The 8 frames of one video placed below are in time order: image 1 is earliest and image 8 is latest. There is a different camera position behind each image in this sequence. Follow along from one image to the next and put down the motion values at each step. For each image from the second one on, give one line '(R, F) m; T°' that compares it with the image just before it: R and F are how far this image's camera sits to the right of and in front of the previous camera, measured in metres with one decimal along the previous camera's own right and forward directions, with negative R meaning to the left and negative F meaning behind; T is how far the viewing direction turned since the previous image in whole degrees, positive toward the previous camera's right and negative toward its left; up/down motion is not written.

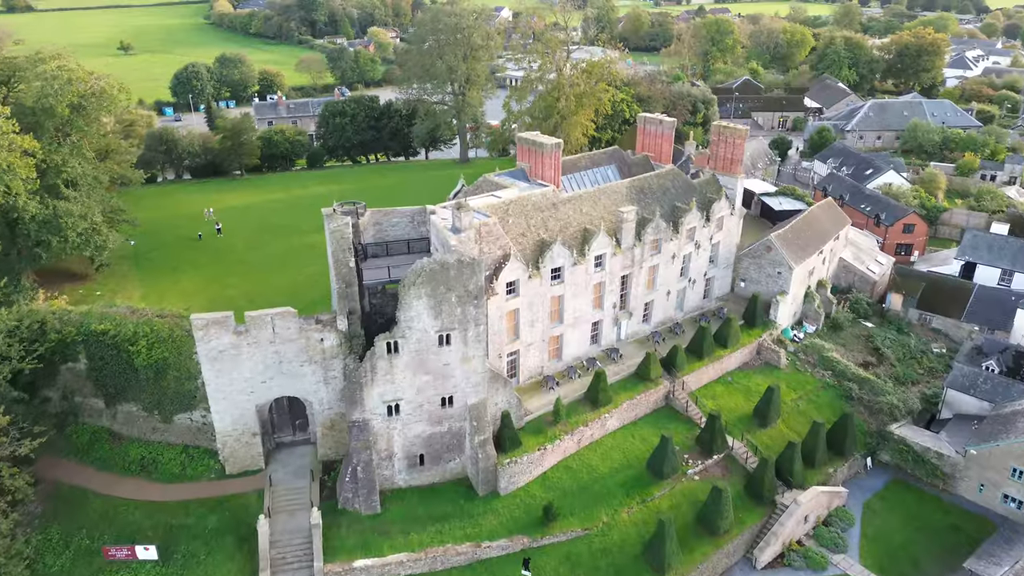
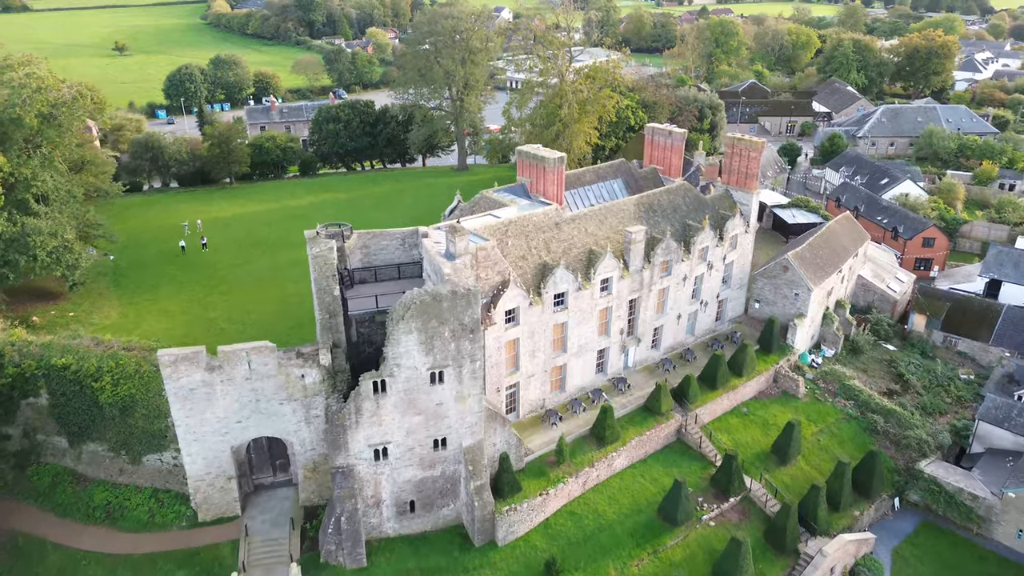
(0.0, +3.1) m; 0°
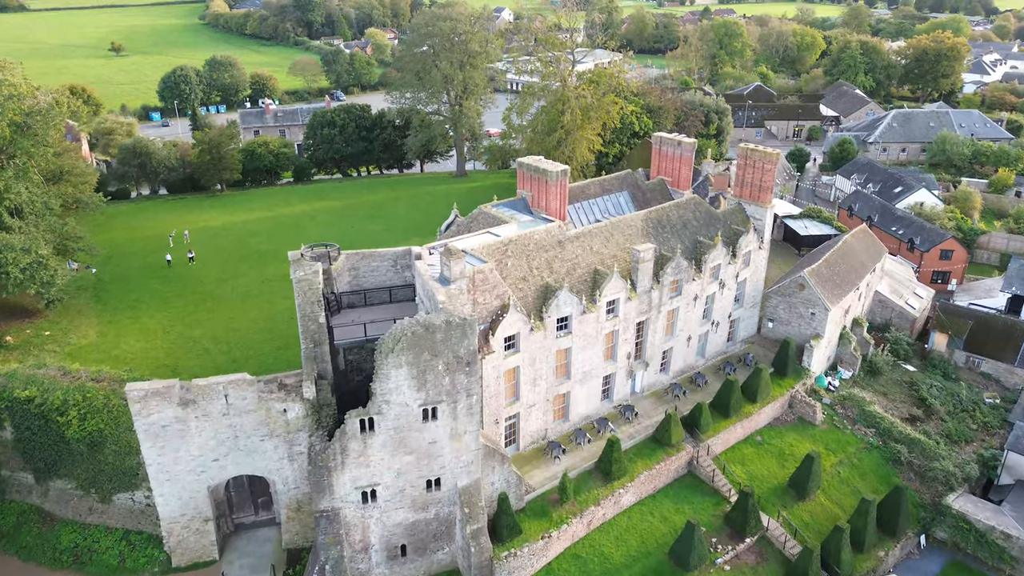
(0.0, +2.5) m; 0°
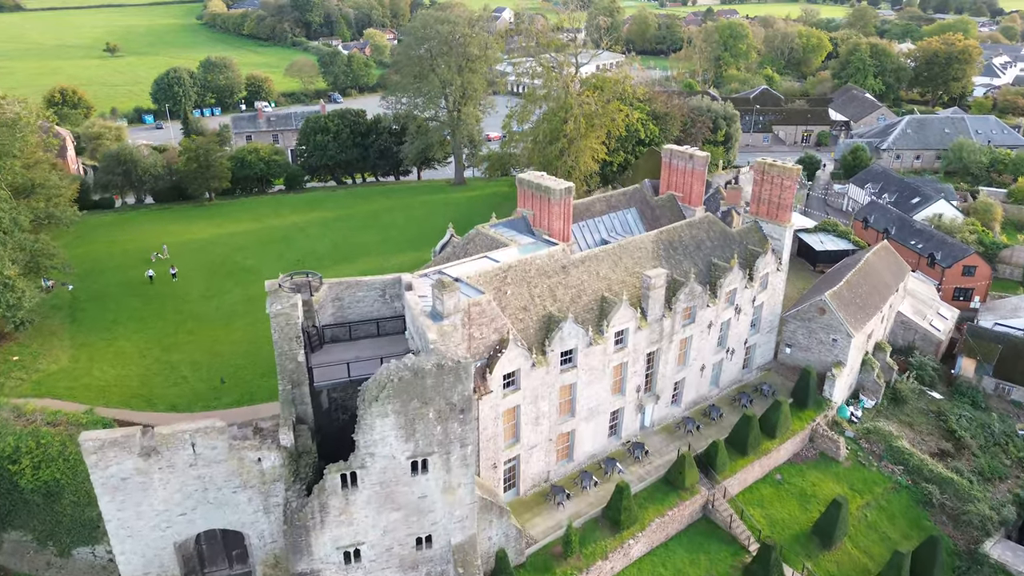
(0.0, +3.0) m; 0°
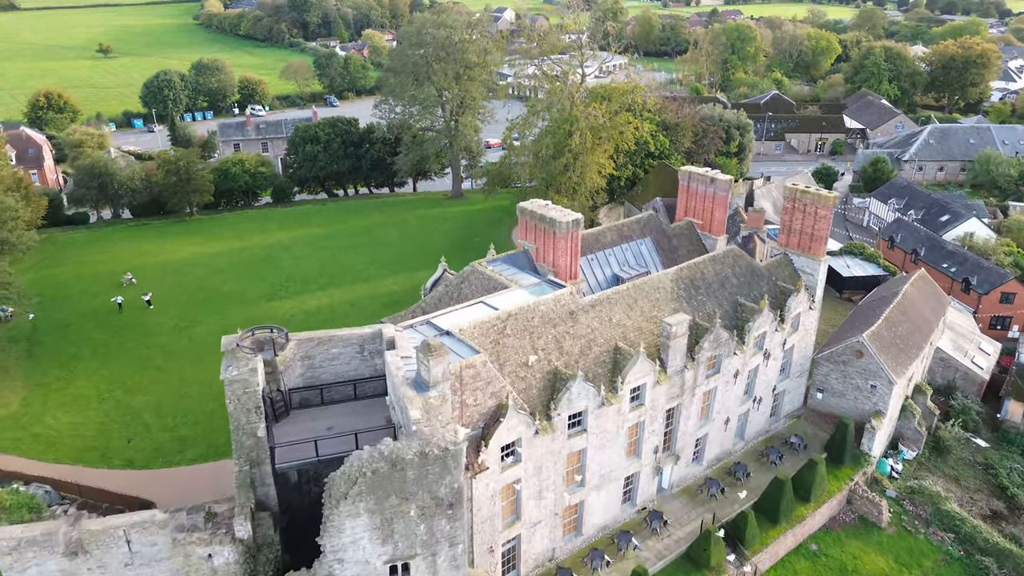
(0.0, +4.4) m; 0°
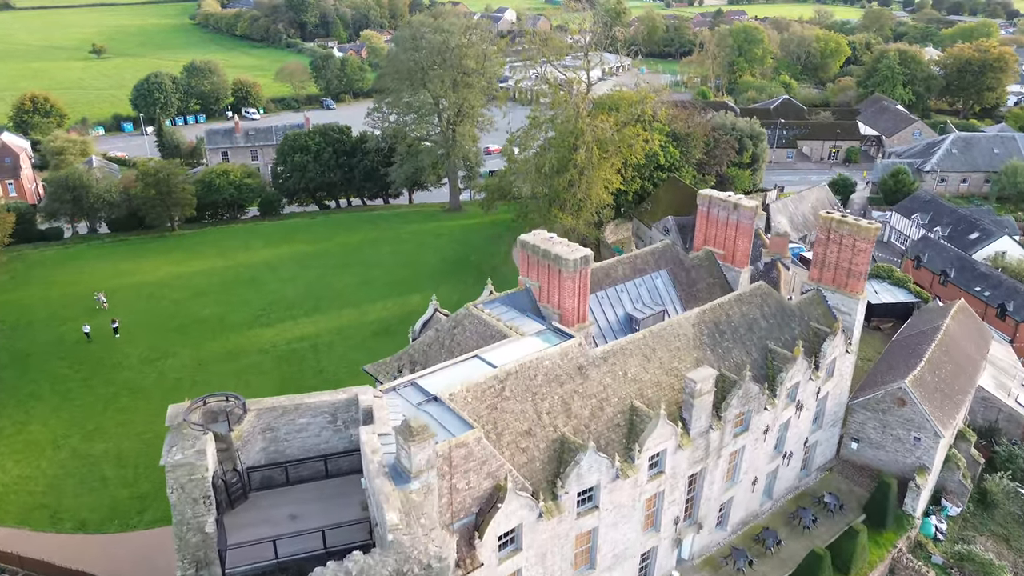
(0.0, +3.9) m; 0°
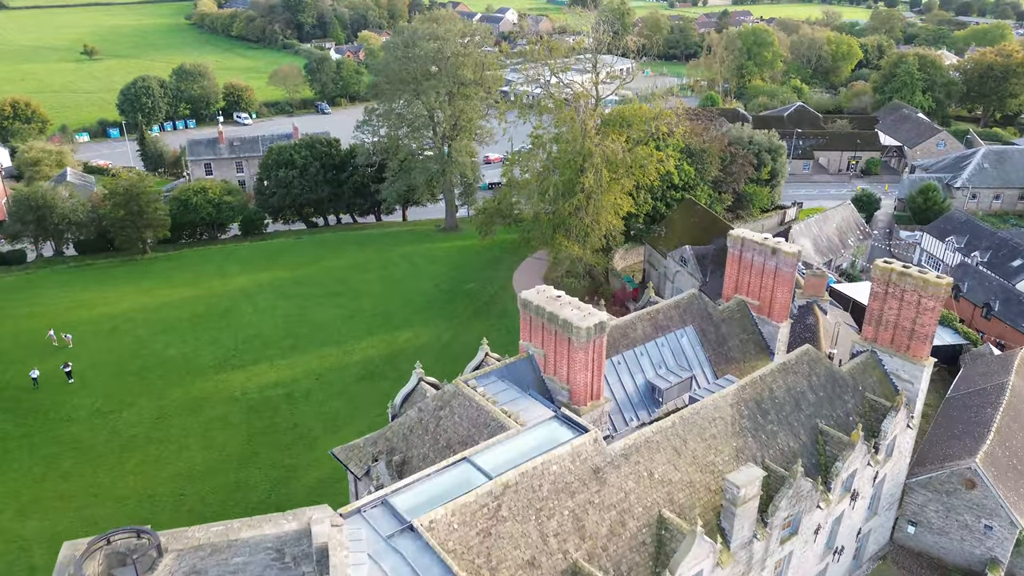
(0.0, +5.0) m; 0°
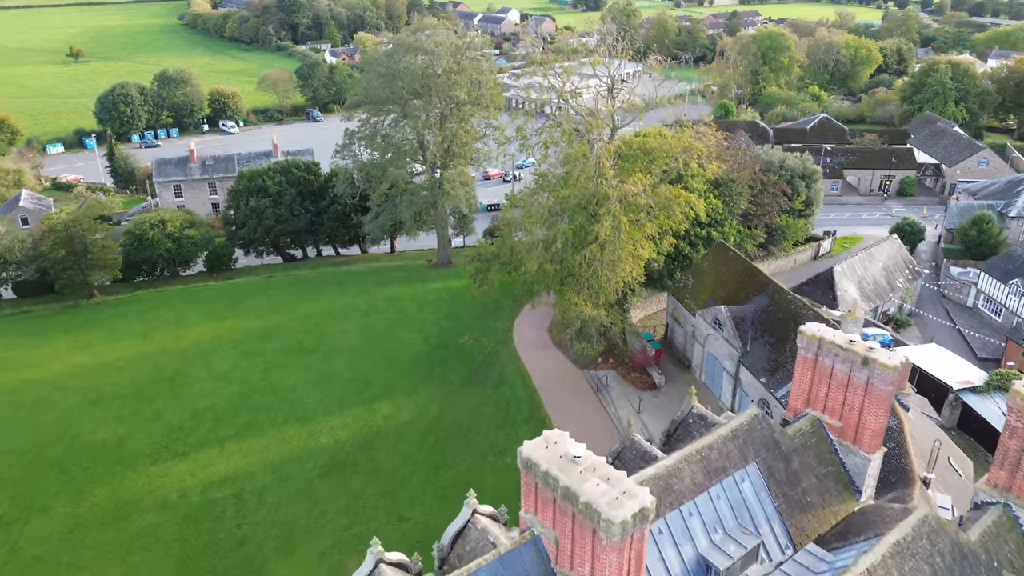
(+0.1, +7.6) m; 0°
